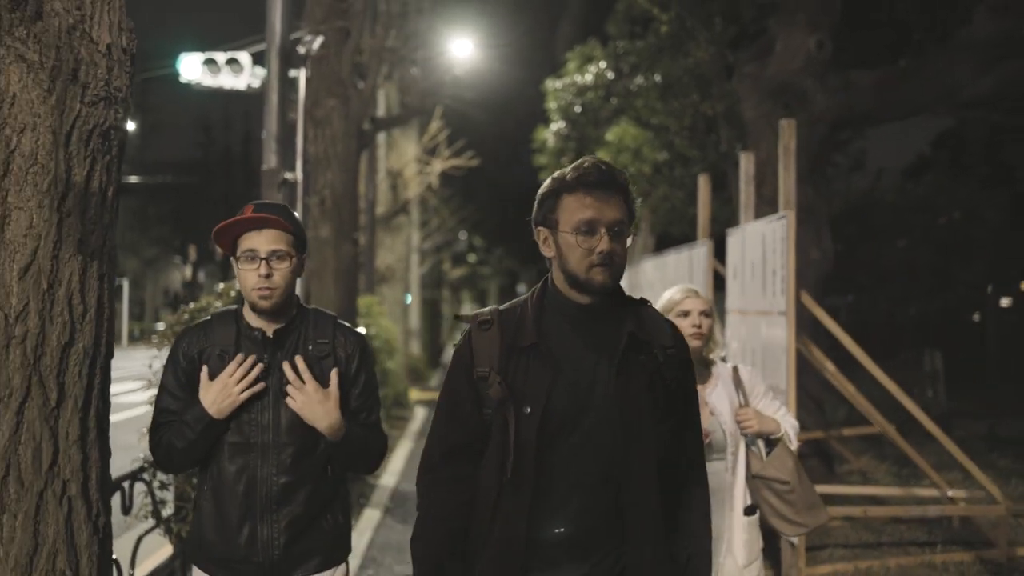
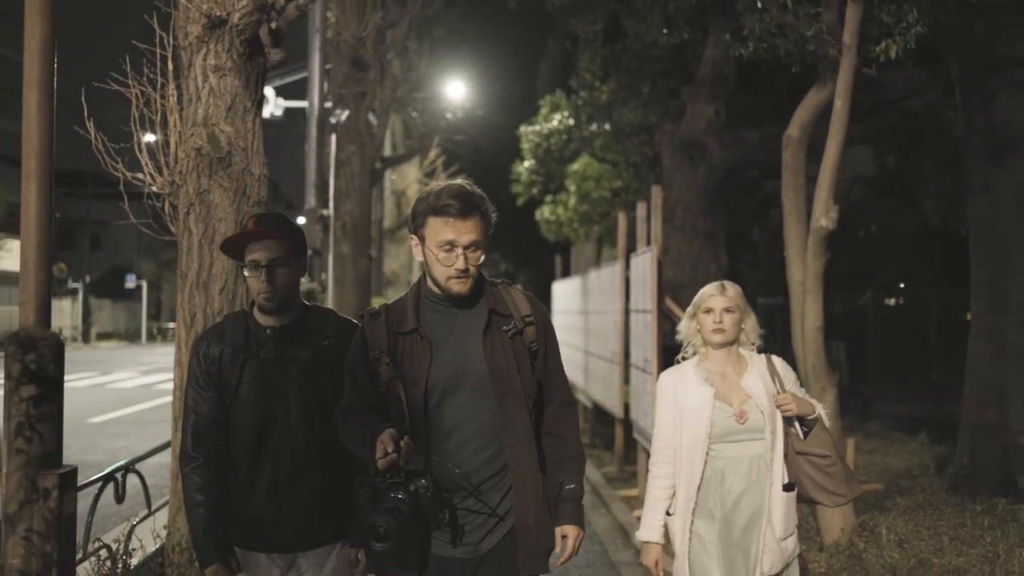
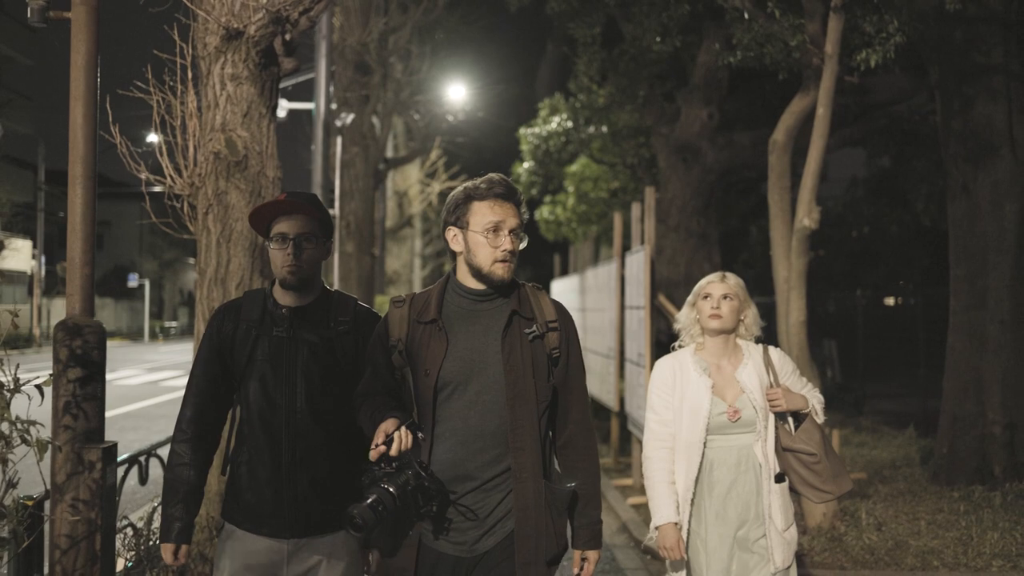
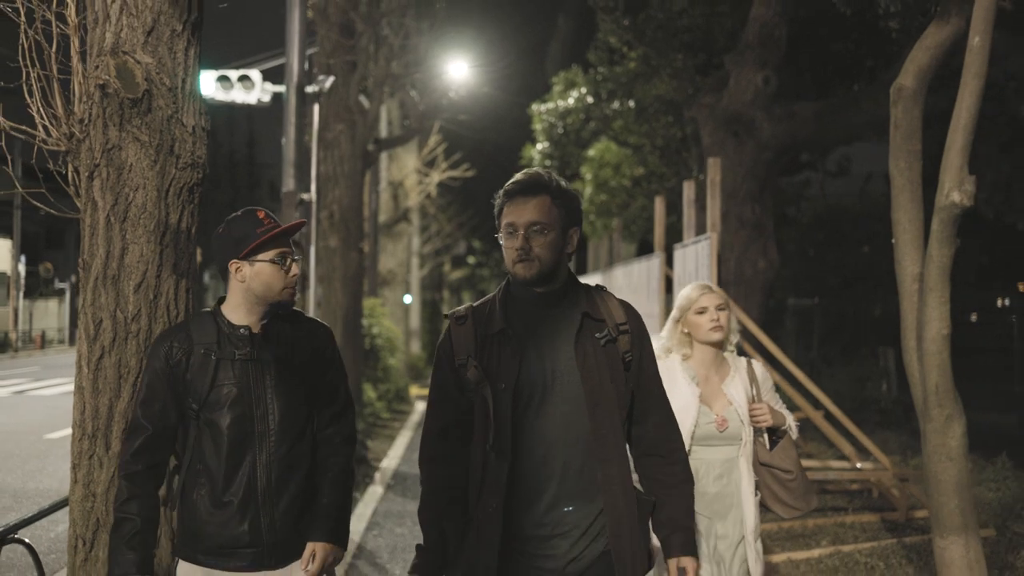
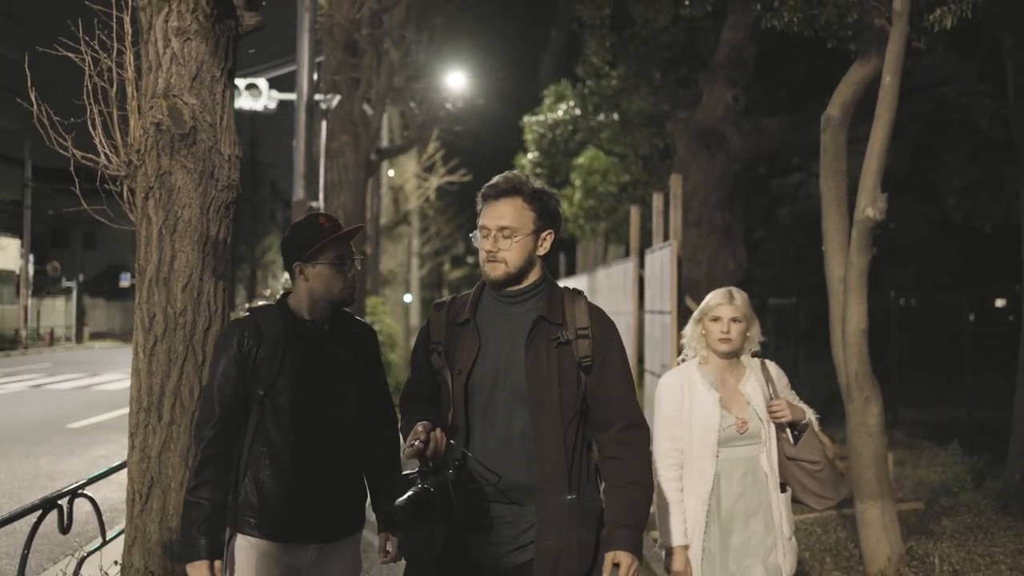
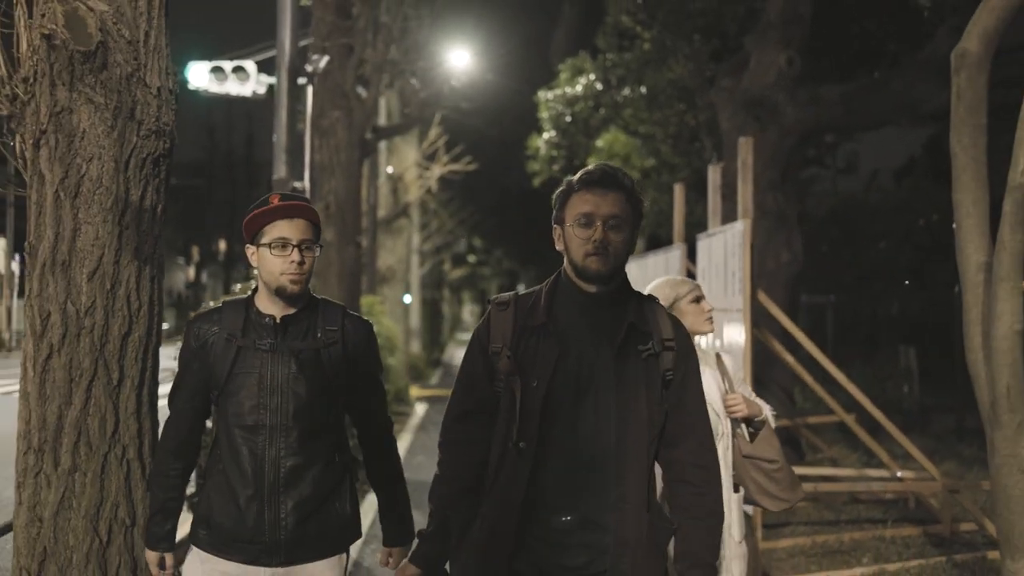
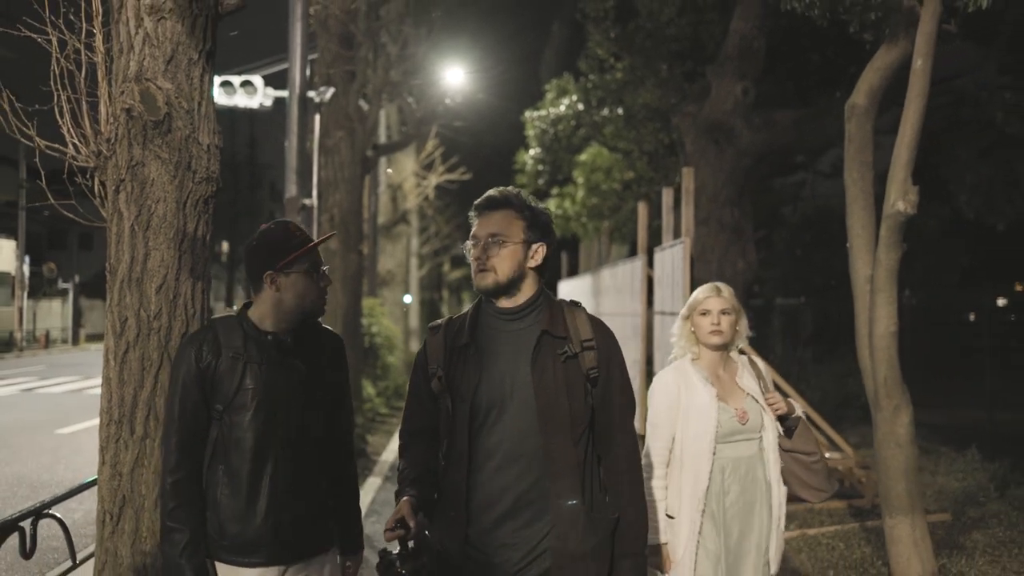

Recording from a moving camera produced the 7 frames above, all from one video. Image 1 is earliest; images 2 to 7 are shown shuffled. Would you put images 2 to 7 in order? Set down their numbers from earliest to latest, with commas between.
6, 4, 7, 5, 2, 3
